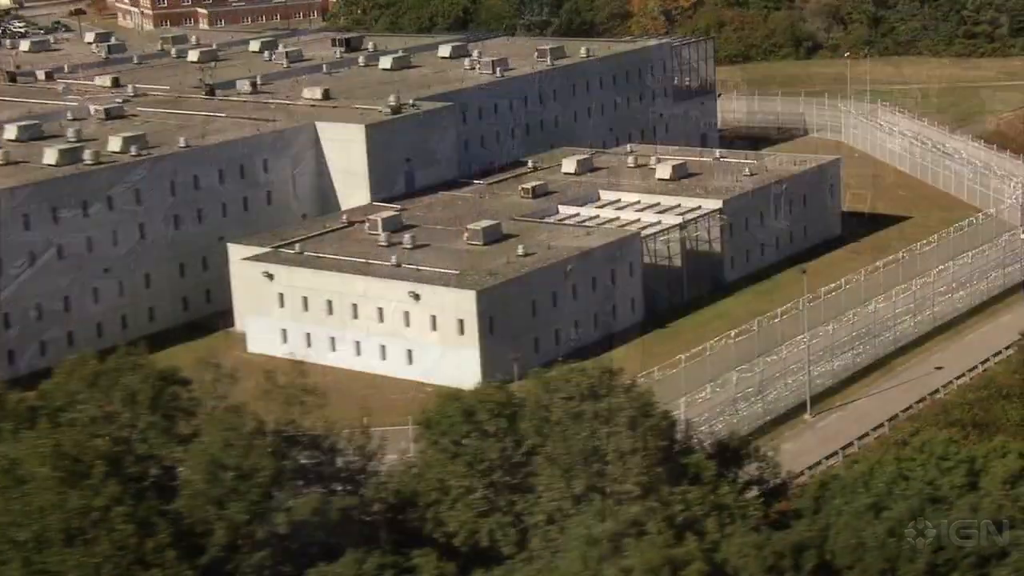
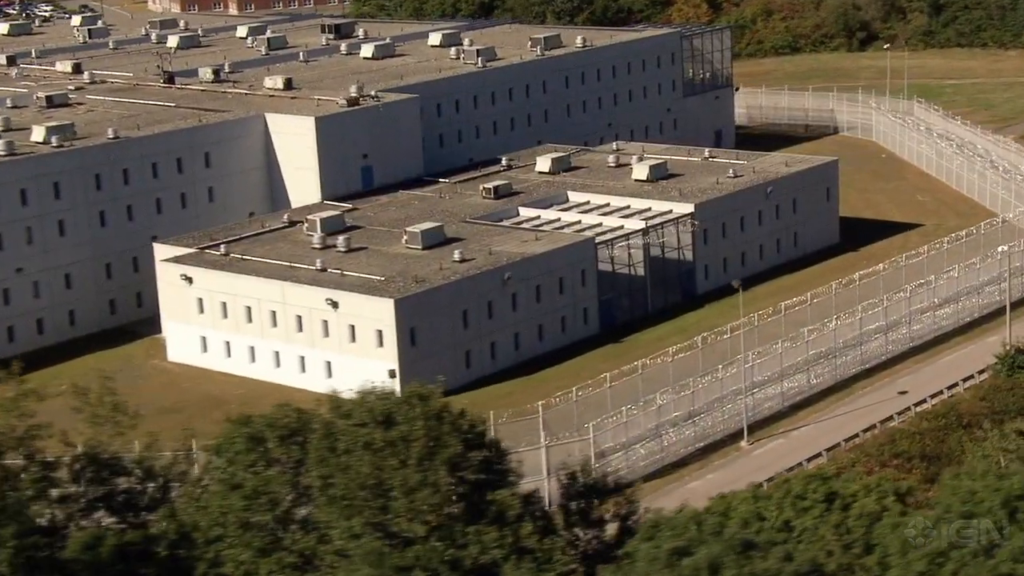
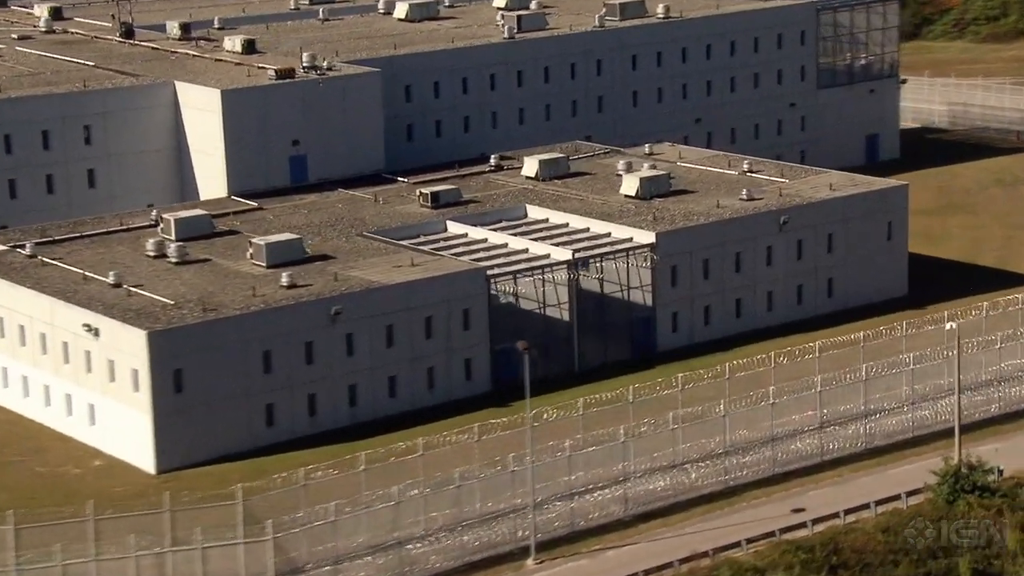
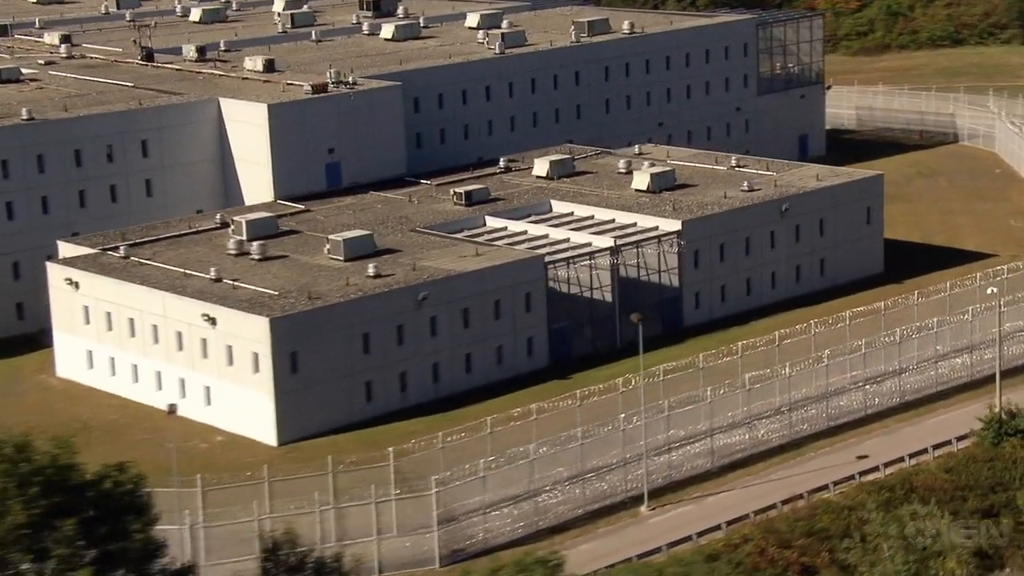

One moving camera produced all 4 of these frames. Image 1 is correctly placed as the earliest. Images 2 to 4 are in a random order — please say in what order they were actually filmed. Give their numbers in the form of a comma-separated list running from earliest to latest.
2, 4, 3
